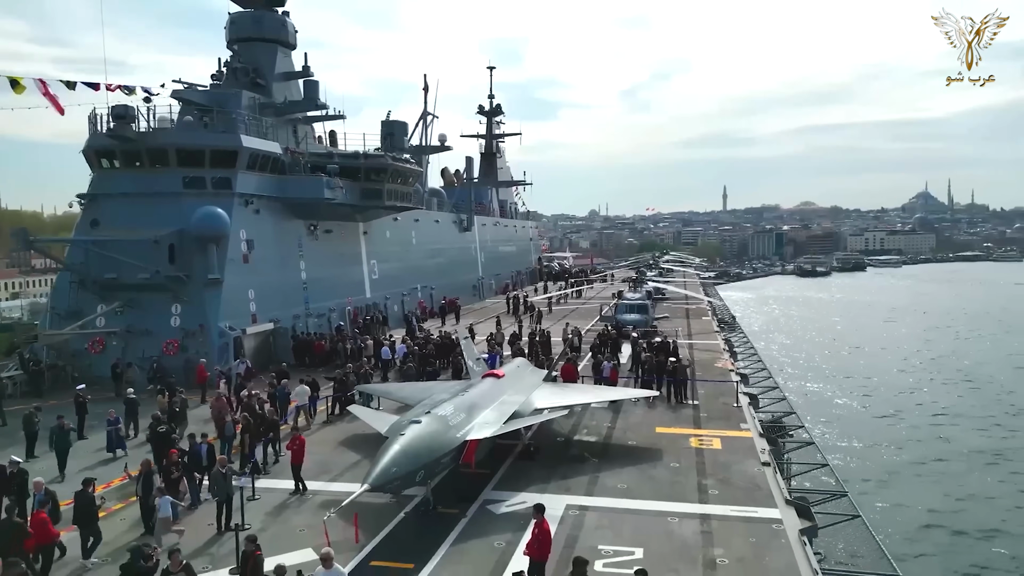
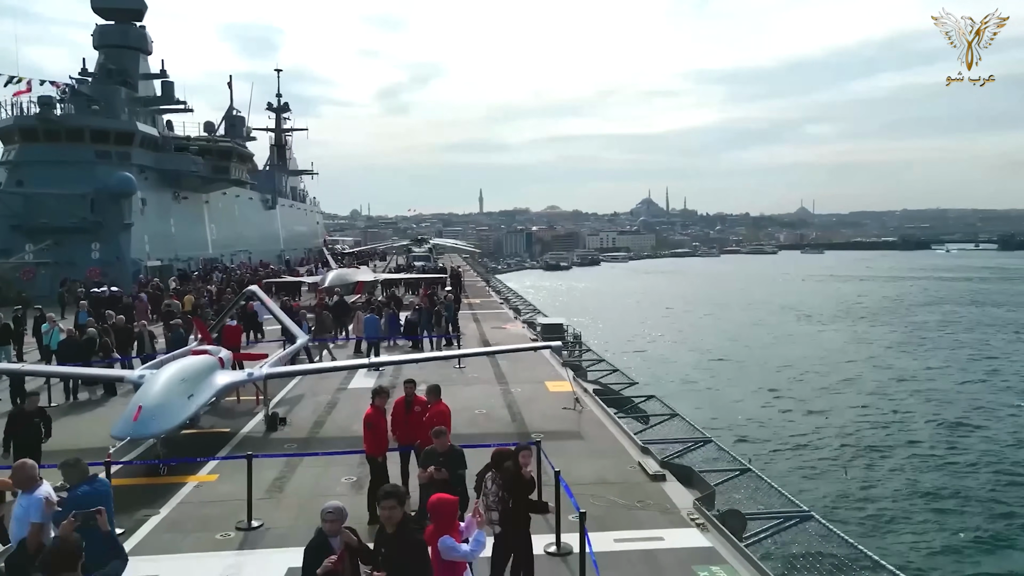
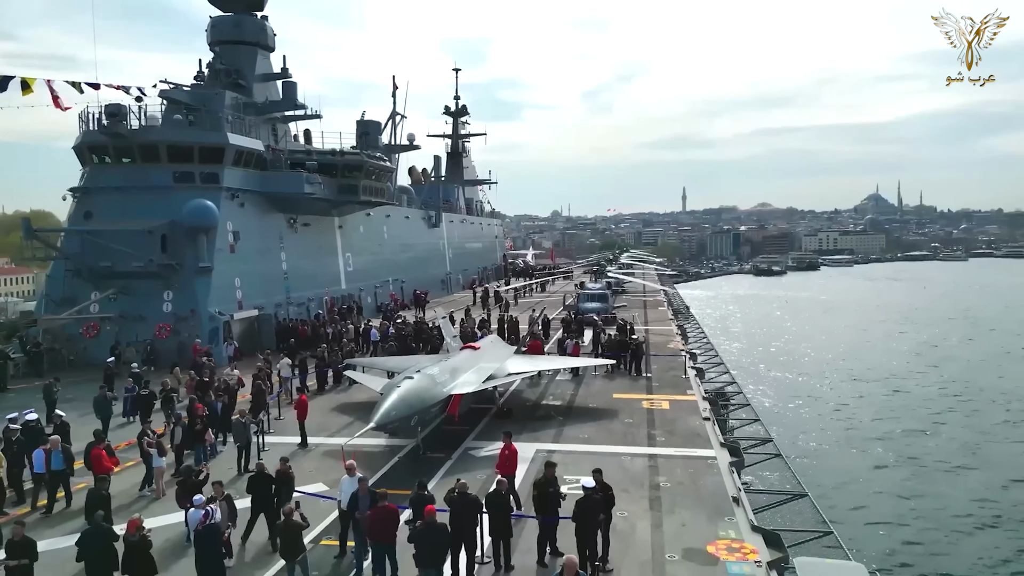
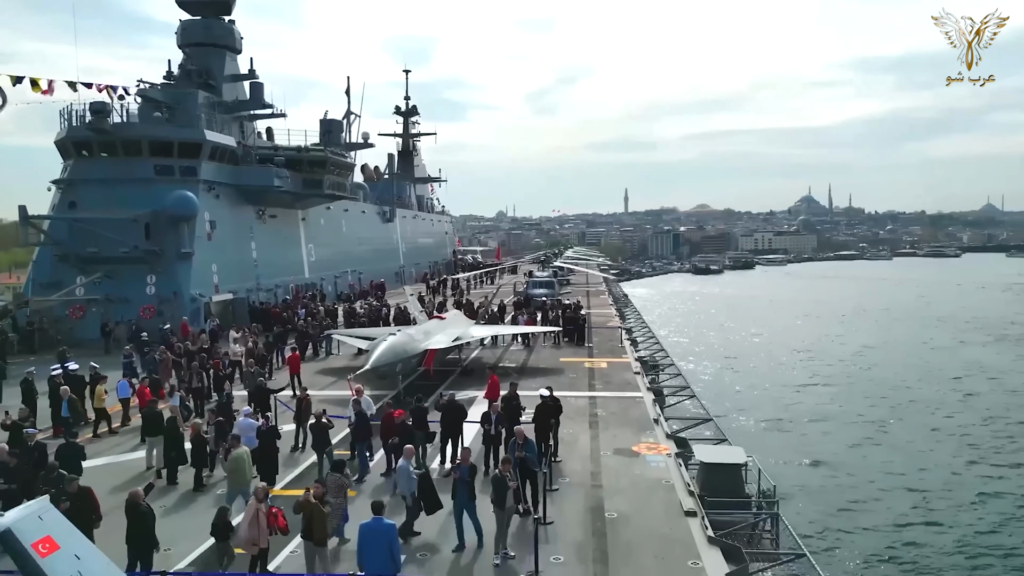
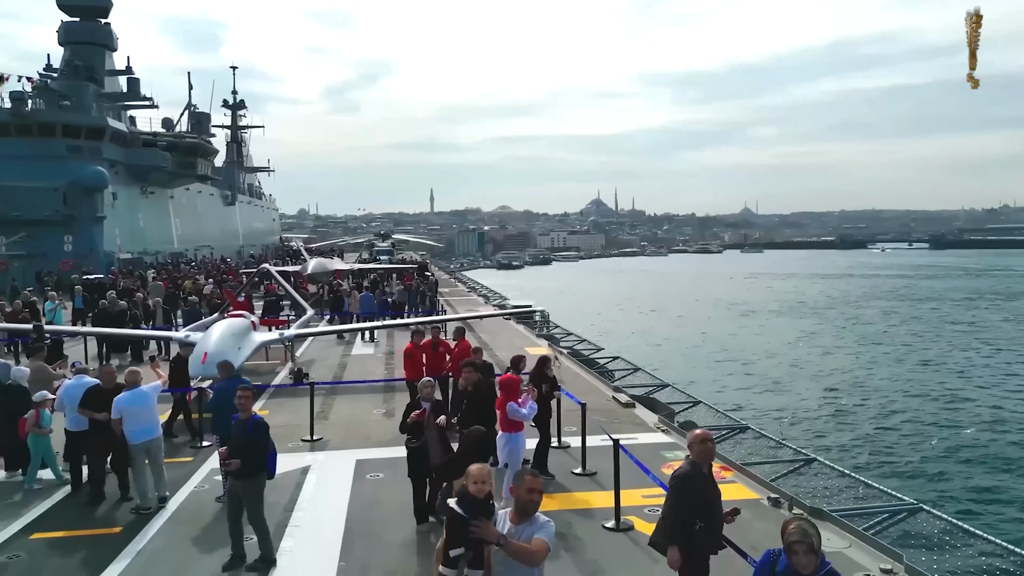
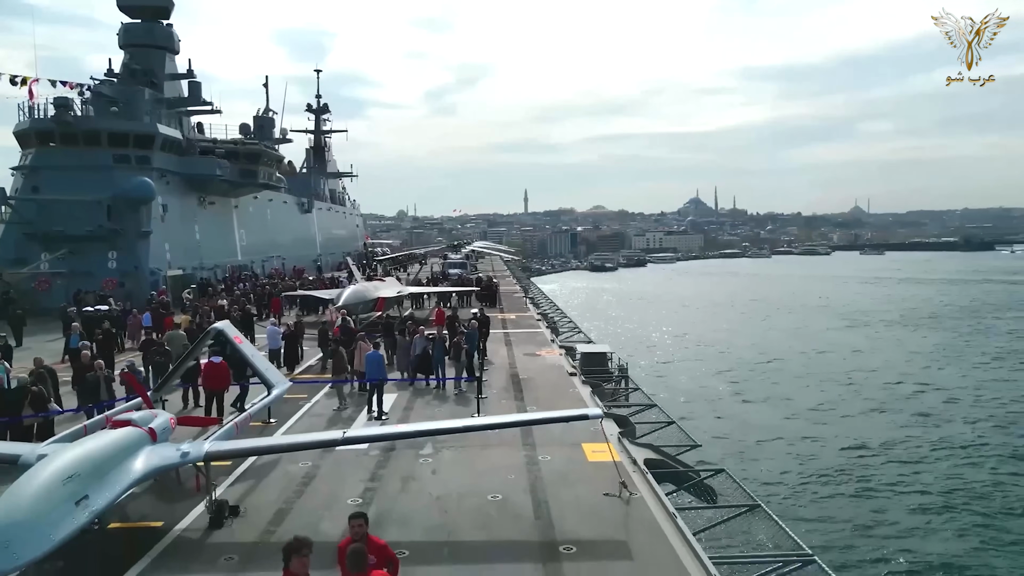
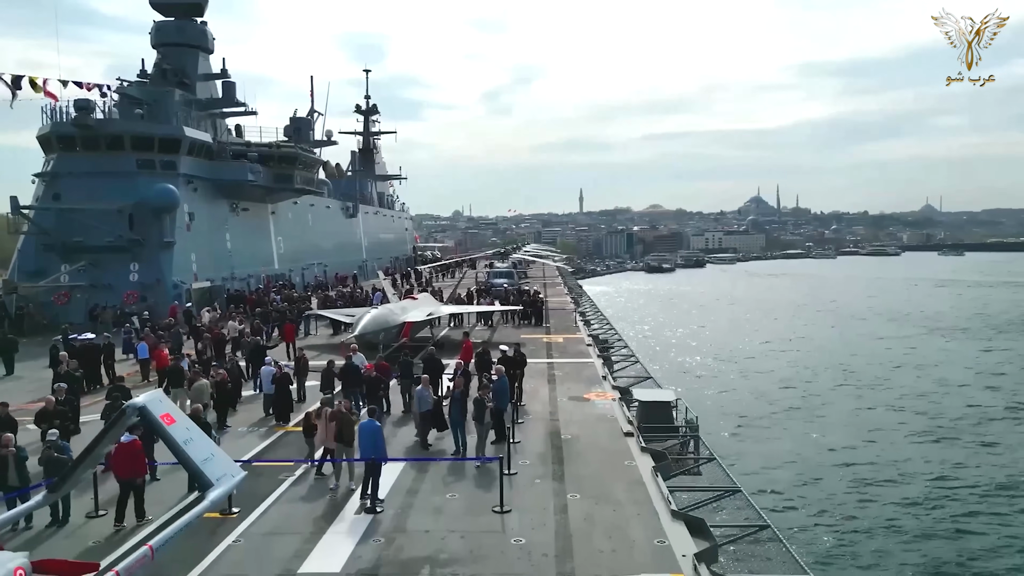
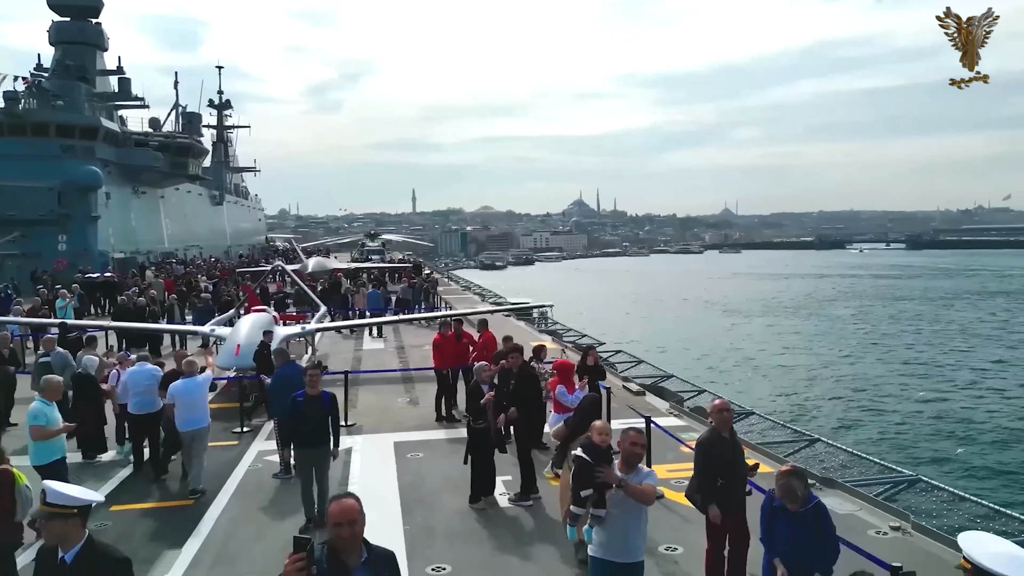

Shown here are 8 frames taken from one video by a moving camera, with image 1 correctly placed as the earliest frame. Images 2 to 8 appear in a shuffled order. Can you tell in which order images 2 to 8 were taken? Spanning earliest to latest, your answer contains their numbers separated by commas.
3, 4, 7, 6, 2, 5, 8
